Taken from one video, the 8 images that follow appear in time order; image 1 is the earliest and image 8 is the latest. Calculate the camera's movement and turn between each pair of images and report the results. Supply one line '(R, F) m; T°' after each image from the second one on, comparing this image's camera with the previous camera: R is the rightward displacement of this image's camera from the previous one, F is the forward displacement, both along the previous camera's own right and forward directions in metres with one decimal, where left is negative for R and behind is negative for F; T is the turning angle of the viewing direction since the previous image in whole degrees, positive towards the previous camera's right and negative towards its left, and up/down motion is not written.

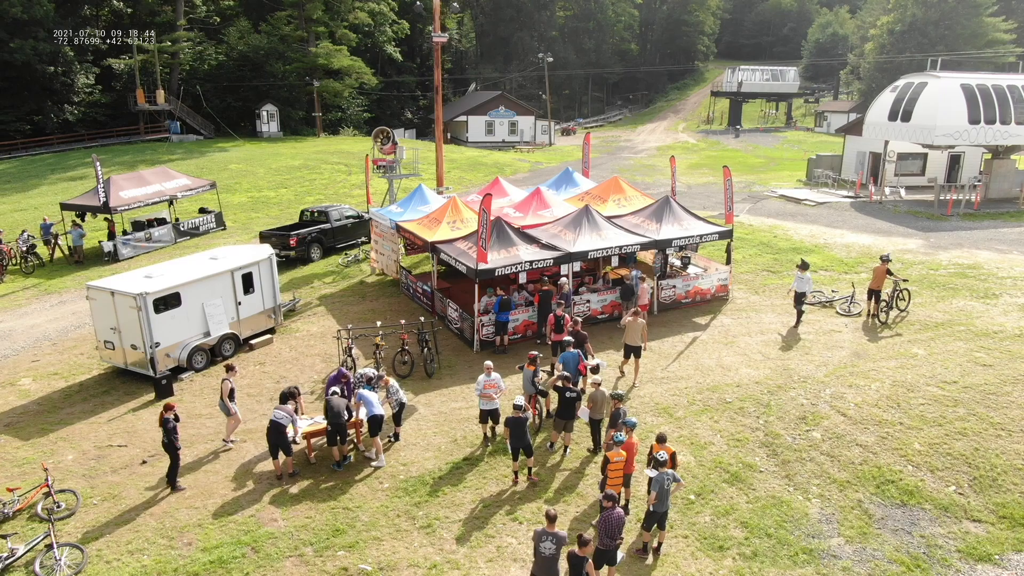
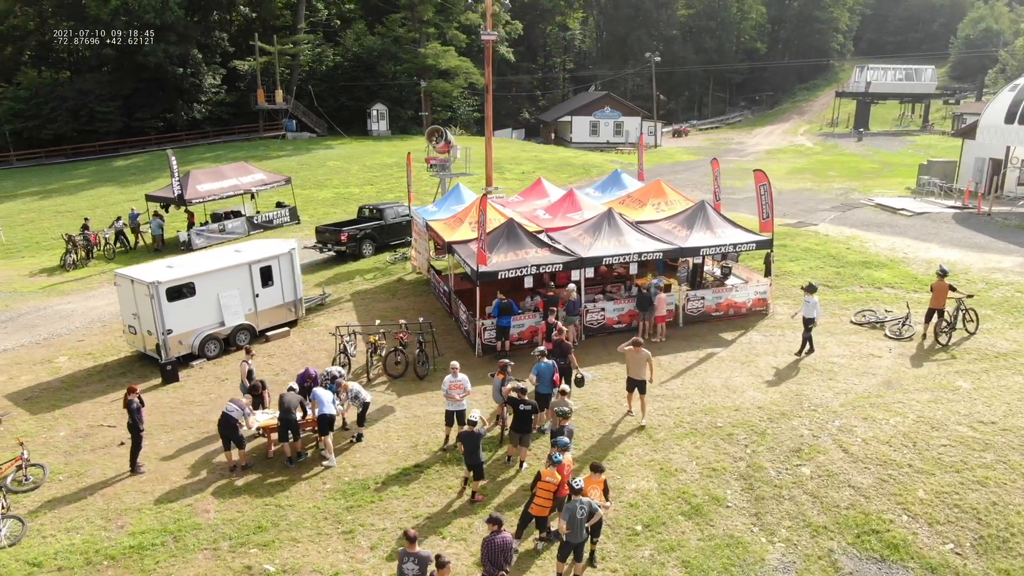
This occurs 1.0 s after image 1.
(+2.5, +0.7) m; -10°
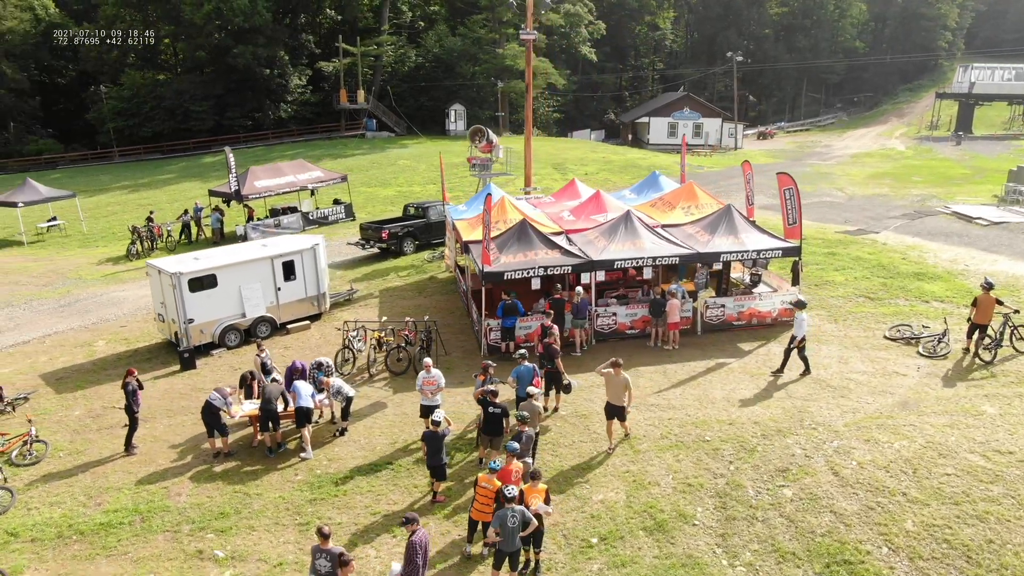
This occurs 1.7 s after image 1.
(+1.7, +0.3) m; -7°
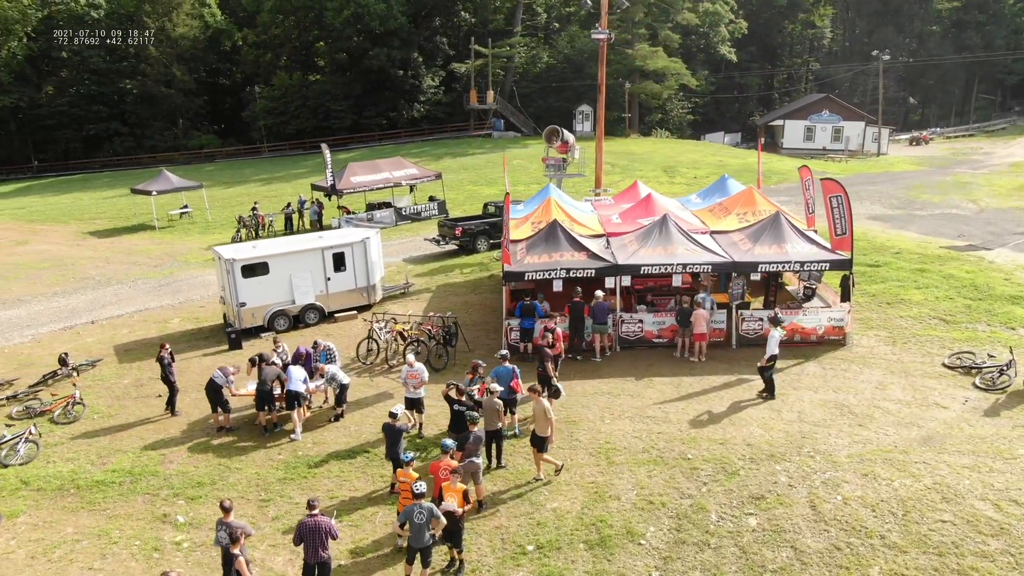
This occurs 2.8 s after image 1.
(+2.6, +0.3) m; -11°
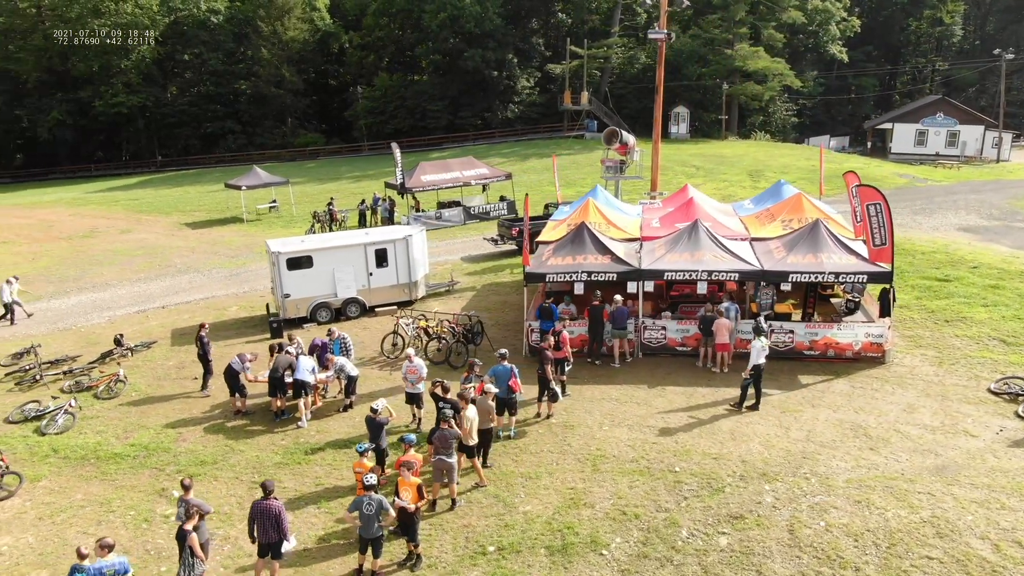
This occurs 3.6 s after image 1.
(+1.7, +0.1) m; -8°
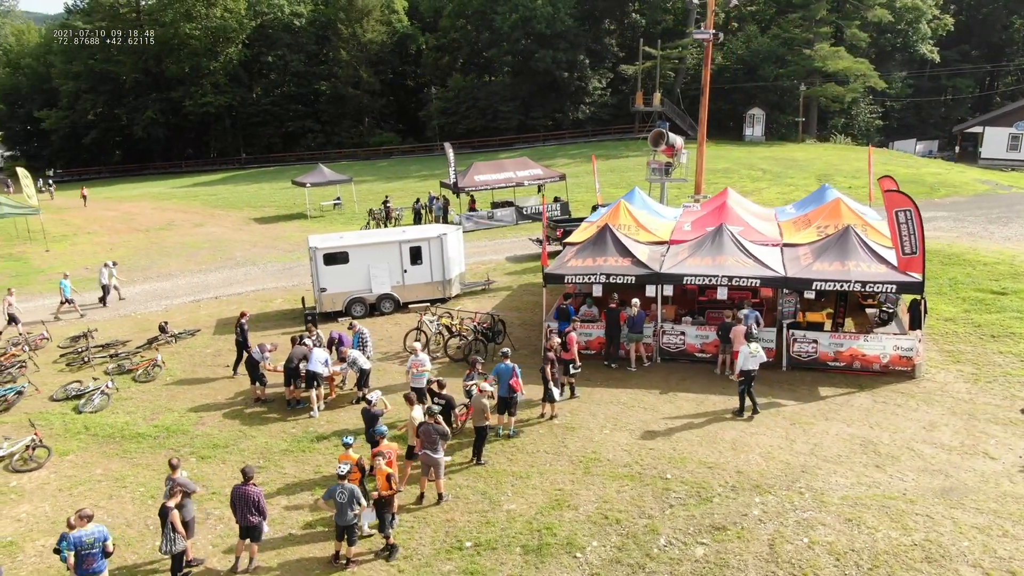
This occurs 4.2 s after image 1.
(+1.2, 0.0) m; -6°
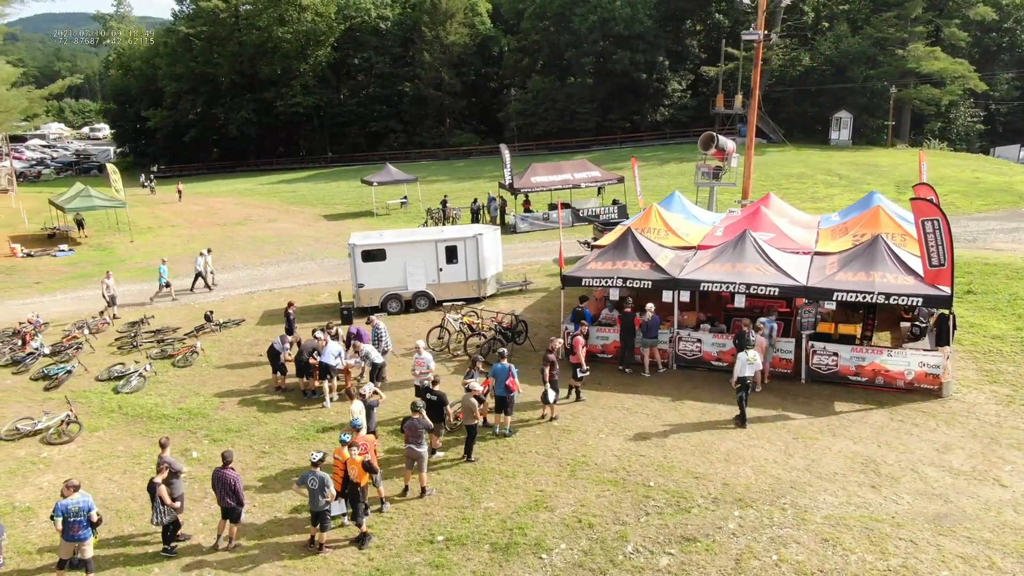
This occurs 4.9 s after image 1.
(+1.4, 0.0) m; -7°
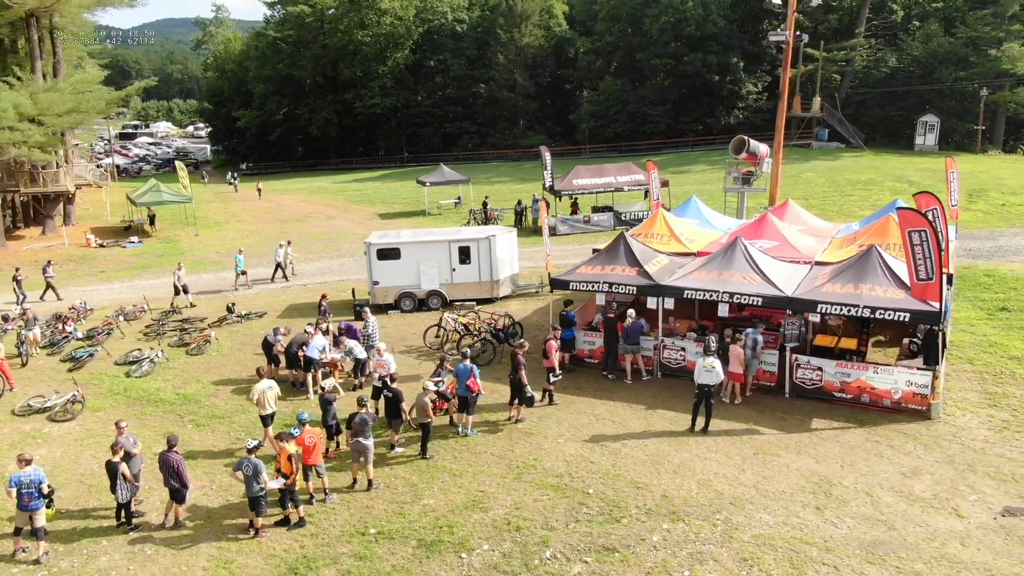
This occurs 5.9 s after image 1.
(+2.0, 0.0) m; -7°
